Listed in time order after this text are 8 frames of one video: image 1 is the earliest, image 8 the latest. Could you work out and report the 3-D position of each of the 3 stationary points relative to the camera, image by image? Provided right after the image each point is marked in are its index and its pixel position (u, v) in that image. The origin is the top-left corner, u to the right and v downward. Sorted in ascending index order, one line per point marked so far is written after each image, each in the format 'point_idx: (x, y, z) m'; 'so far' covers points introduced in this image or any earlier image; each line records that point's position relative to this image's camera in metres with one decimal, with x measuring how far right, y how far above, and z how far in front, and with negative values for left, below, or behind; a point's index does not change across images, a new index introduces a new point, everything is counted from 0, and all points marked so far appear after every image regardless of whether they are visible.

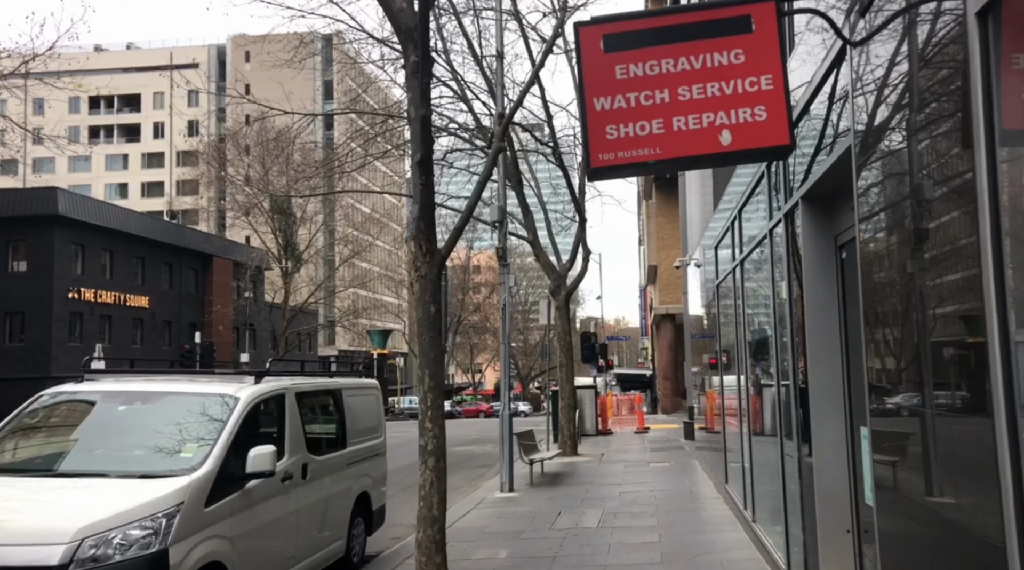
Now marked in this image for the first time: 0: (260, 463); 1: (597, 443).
0: (-1.5, -1.0, +5.5) m
1: (+1.8, -3.3, +19.2) m
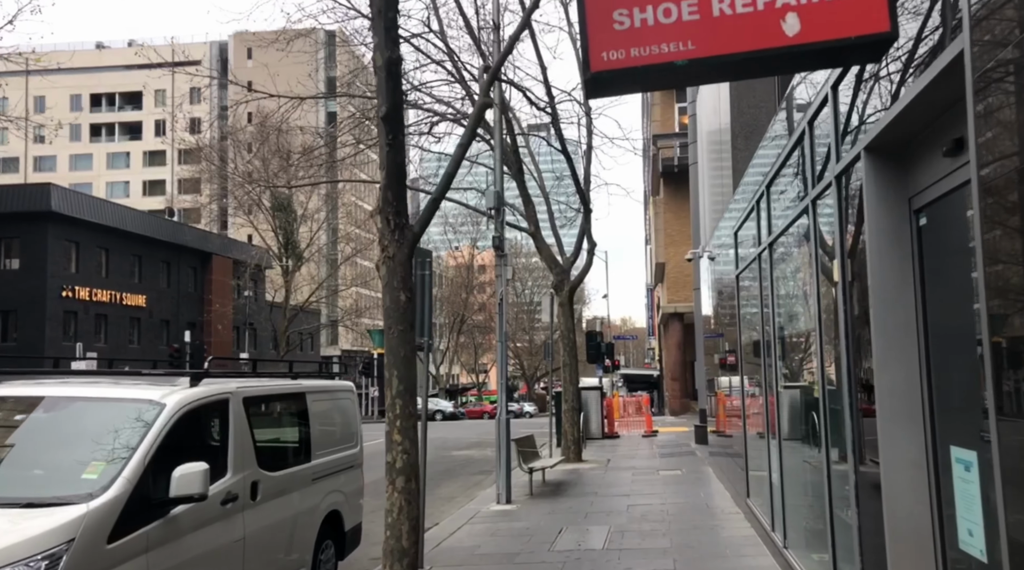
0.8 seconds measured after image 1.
0: (-1.6, -1.0, +4.4) m
1: (+1.8, -3.2, +18.2) m
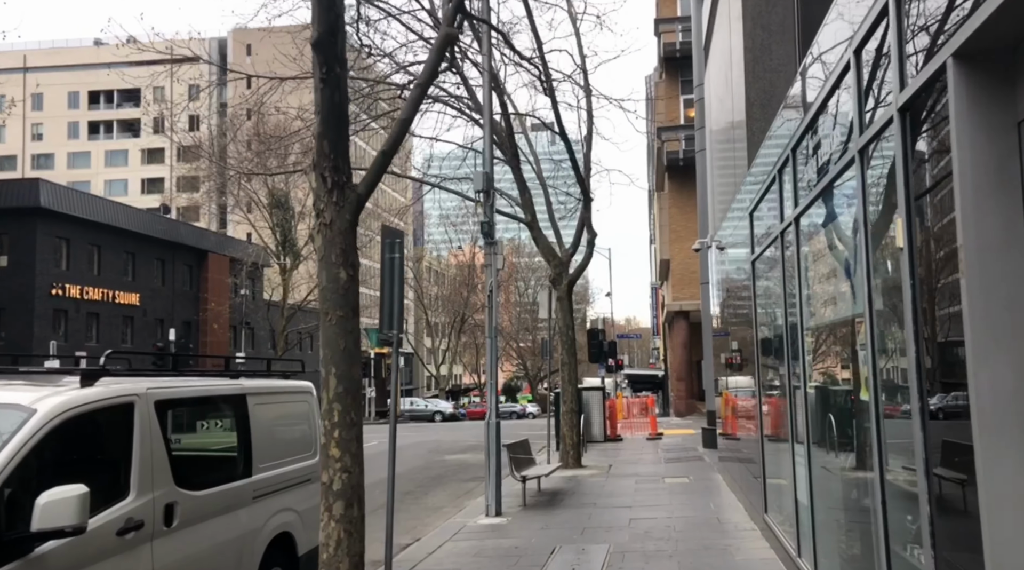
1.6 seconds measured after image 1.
0: (-1.7, -0.8, +3.4) m
1: (+1.7, -3.1, +17.1) m
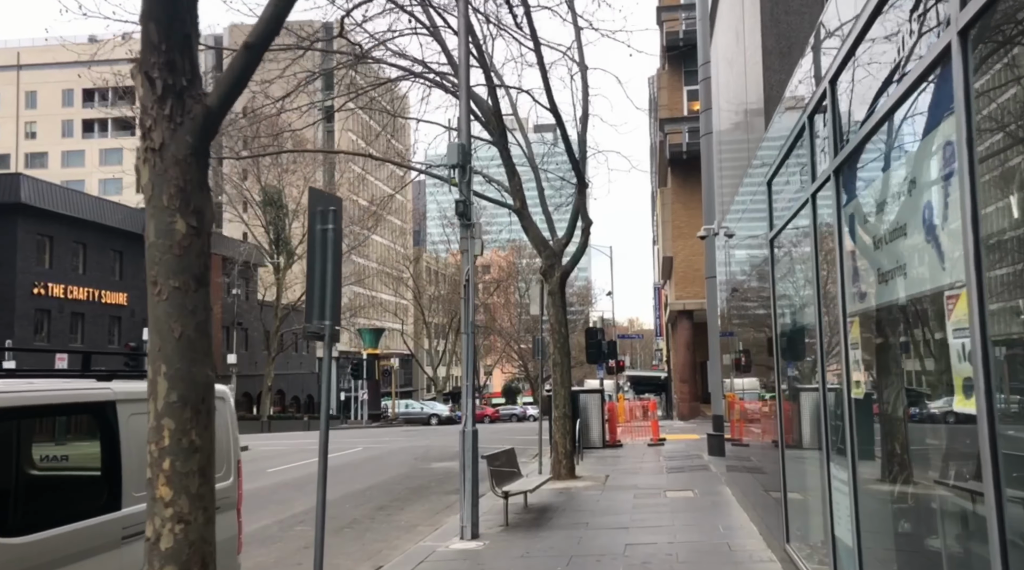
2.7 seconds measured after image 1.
0: (-1.9, -0.7, +2.1) m
1: (+1.5, -3.0, +15.8) m
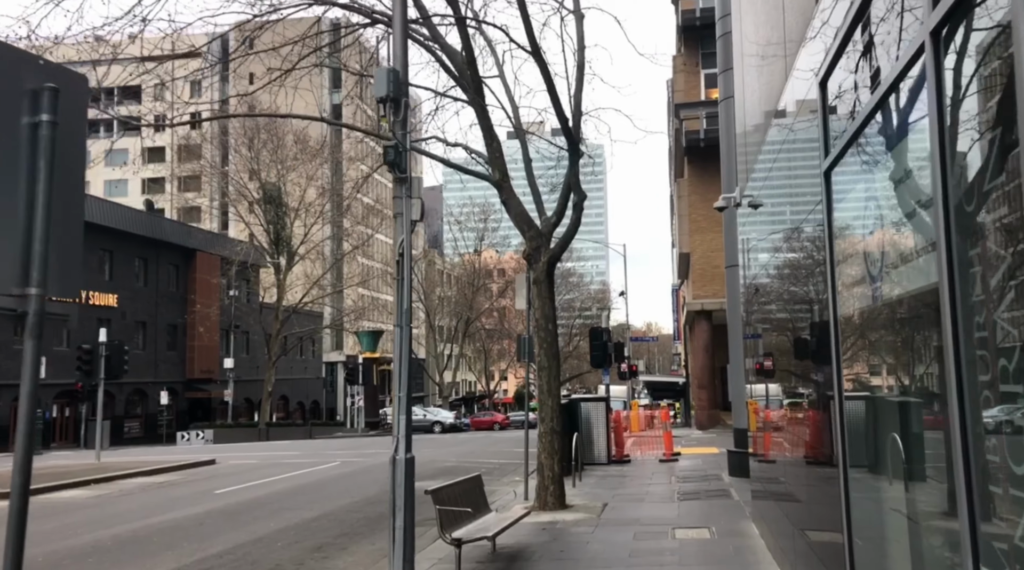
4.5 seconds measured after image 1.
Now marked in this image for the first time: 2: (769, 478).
0: (-2.4, -0.5, -0.3) m
1: (+1.3, -2.8, +13.4) m
2: (+2.6, -1.9, +9.4) m
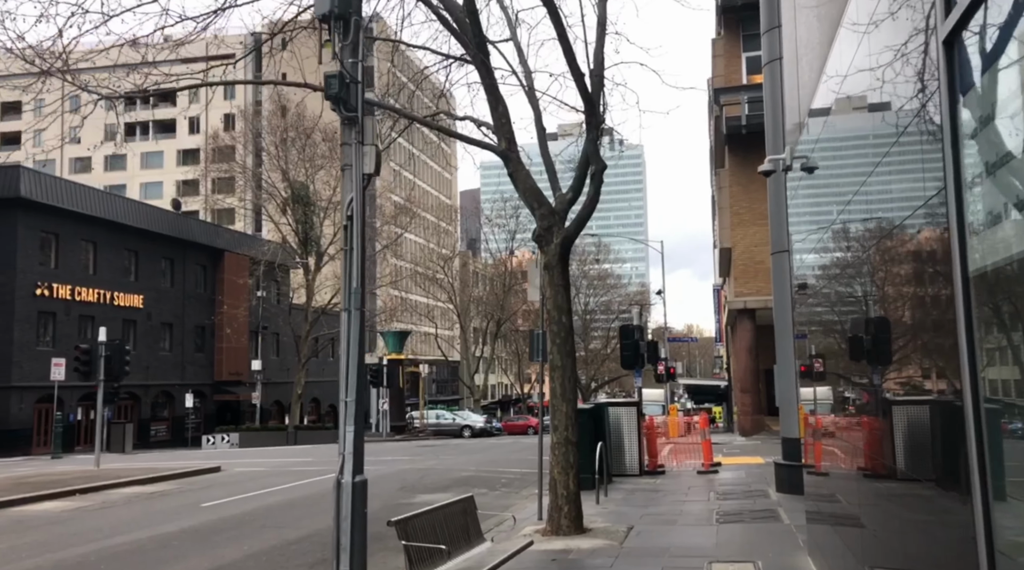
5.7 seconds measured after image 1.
0: (-2.8, -0.3, -1.7) m
1: (+1.5, -2.7, +11.7) m
2: (+2.6, -1.8, +7.7) m
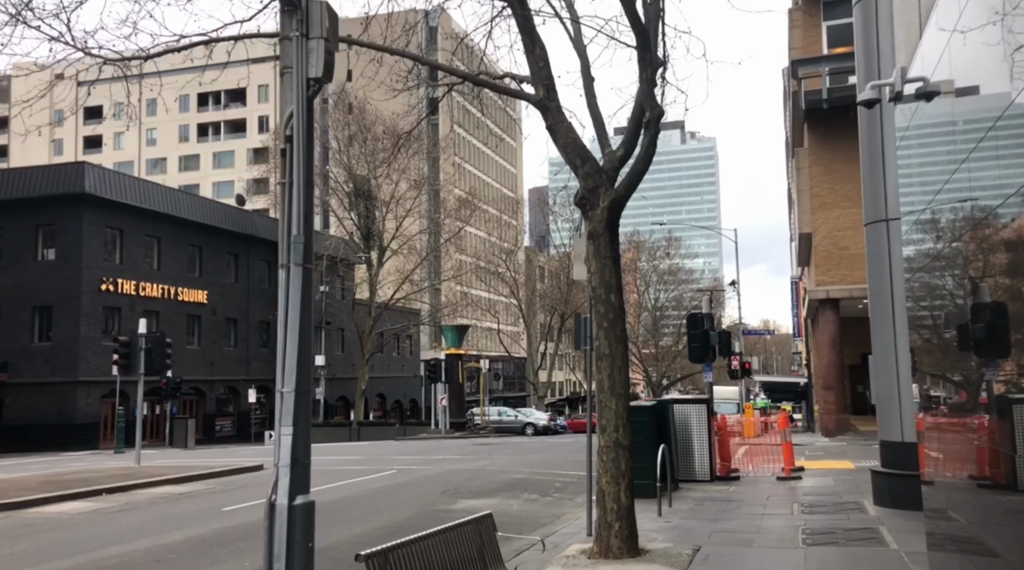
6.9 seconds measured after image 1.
0: (-3.3, -0.1, -3.0) m
1: (+2.0, -2.4, +10.1) m
2: (+2.8, -1.5, +6.0) m
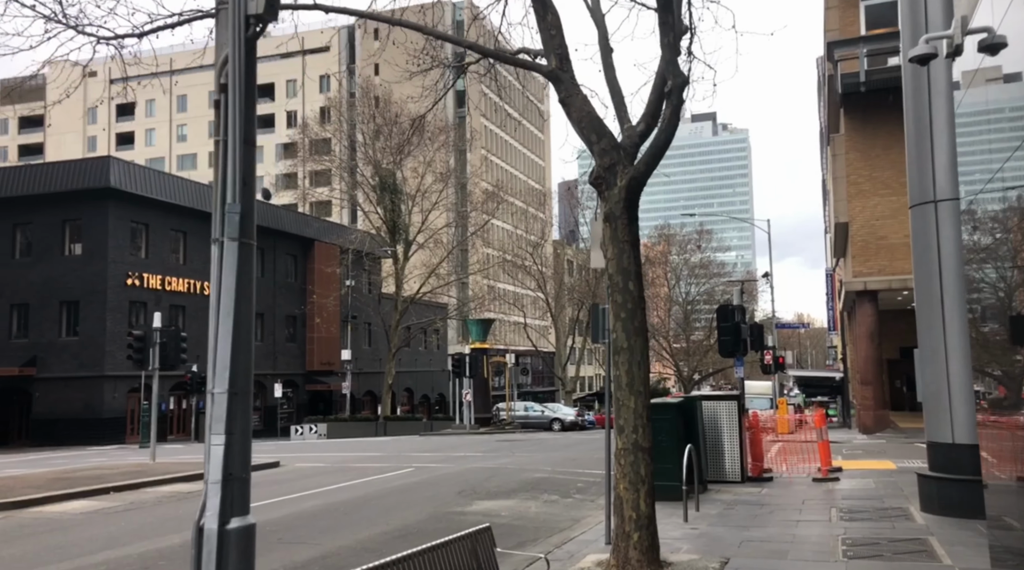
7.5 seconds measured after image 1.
0: (-3.6, -0.1, -3.5) m
1: (+2.2, -2.3, +9.4) m
2: (+2.8, -1.4, +5.2) m
